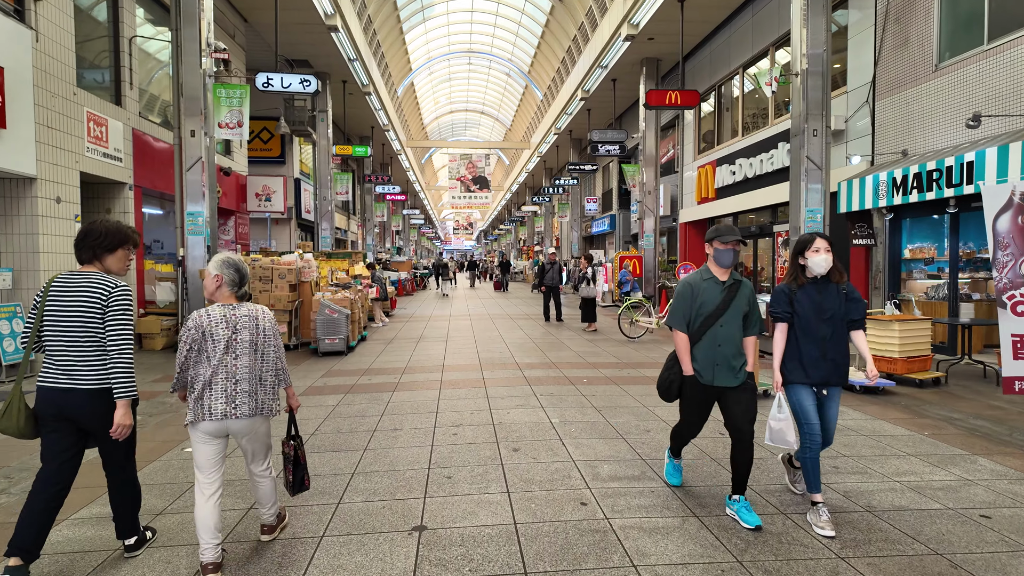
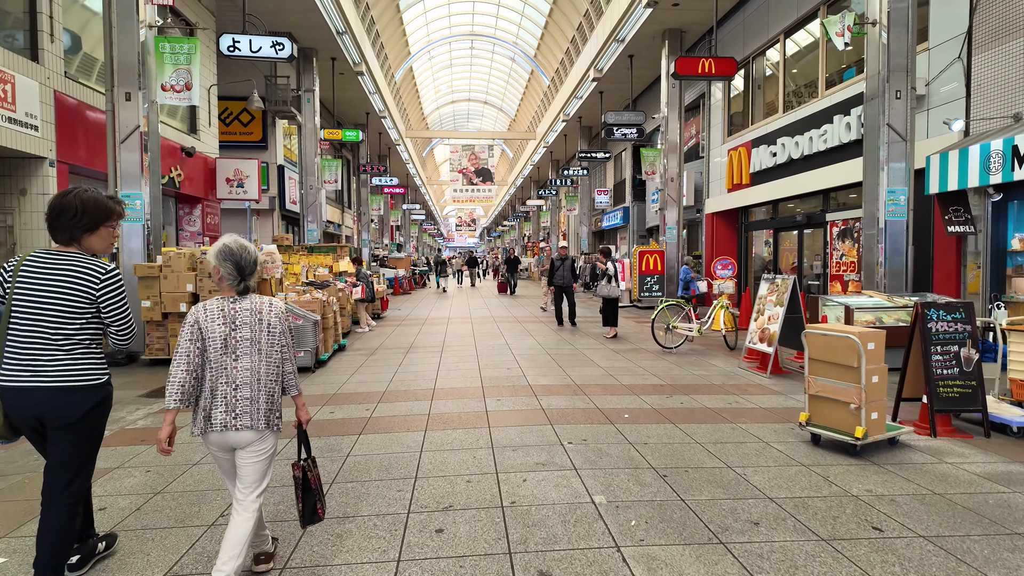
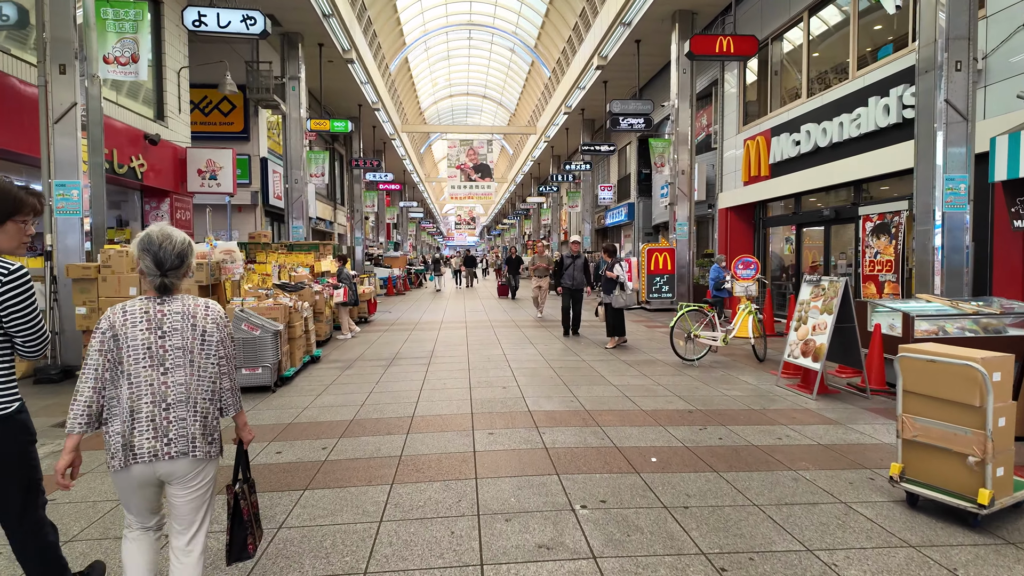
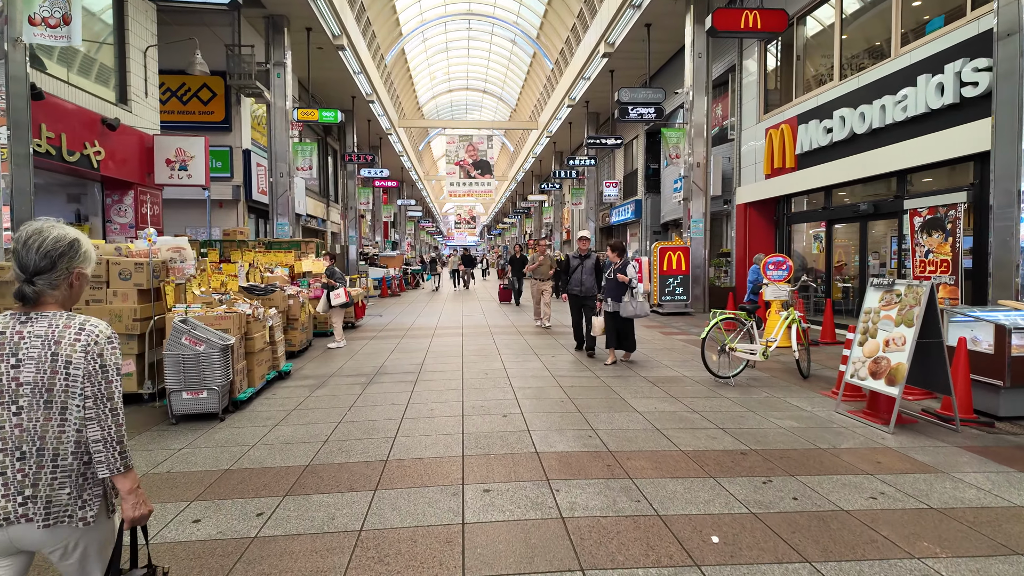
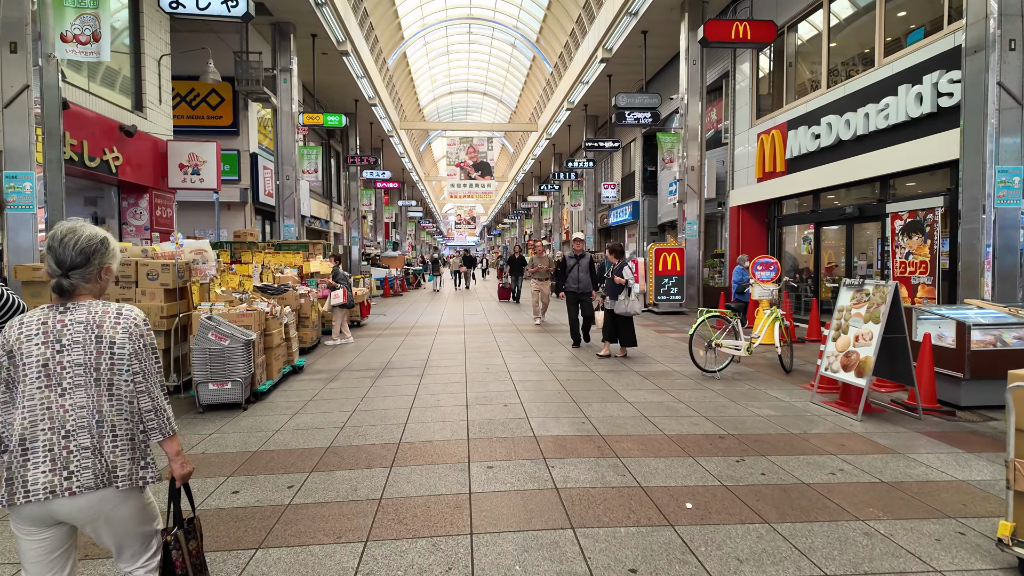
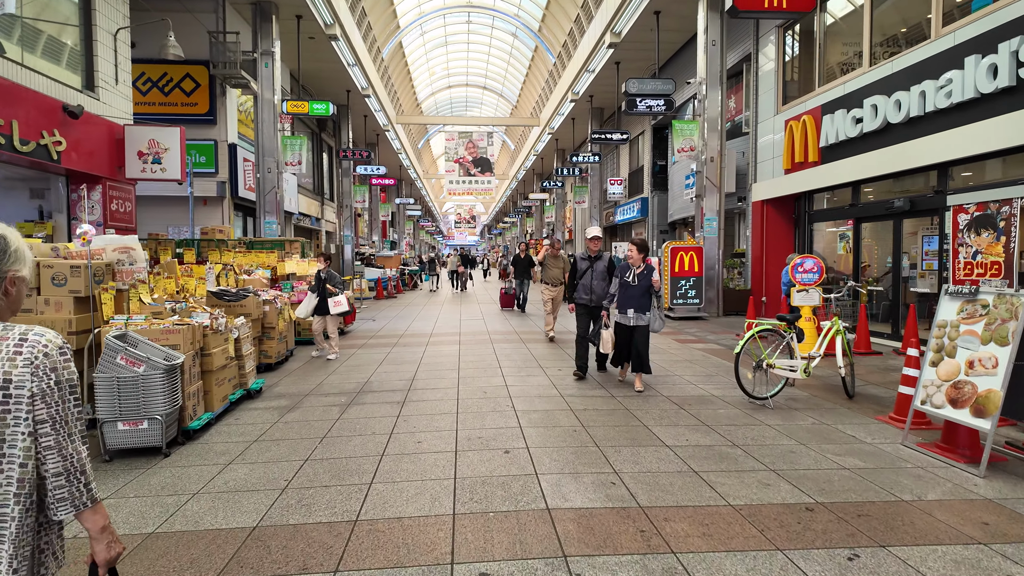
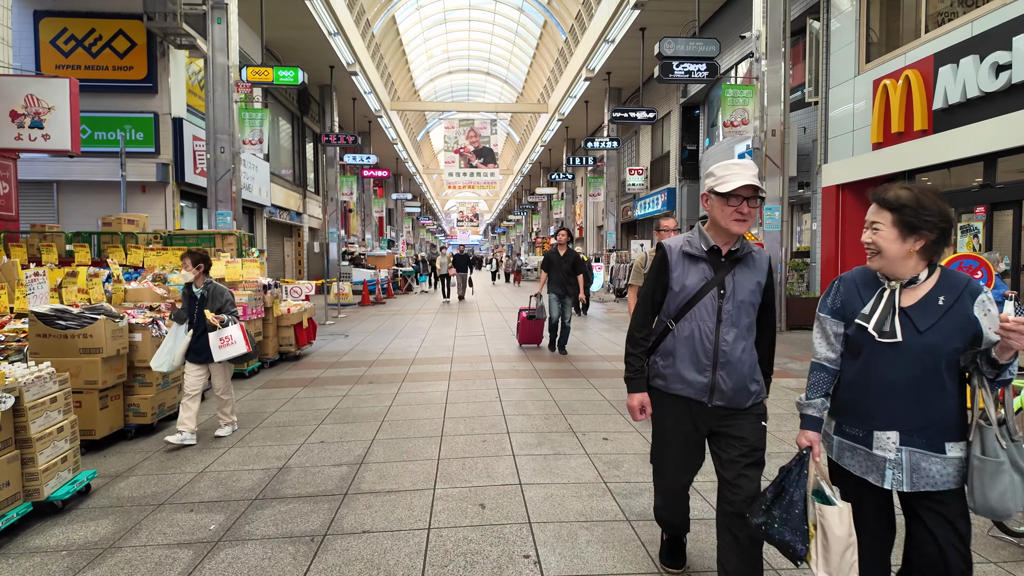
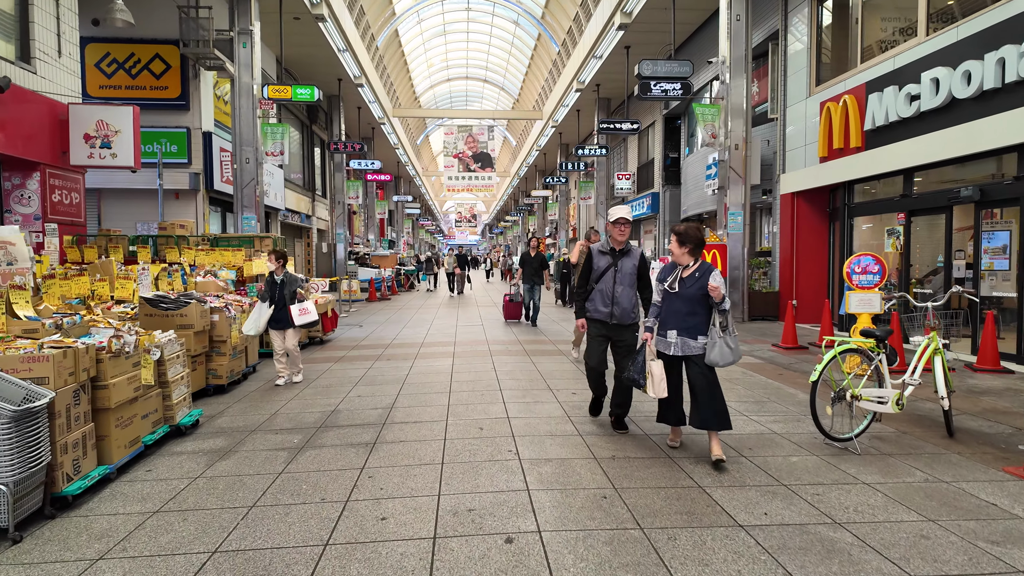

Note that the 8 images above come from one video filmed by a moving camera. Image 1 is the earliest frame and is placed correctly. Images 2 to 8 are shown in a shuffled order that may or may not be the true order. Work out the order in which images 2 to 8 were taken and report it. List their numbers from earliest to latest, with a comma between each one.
2, 3, 5, 4, 6, 8, 7
